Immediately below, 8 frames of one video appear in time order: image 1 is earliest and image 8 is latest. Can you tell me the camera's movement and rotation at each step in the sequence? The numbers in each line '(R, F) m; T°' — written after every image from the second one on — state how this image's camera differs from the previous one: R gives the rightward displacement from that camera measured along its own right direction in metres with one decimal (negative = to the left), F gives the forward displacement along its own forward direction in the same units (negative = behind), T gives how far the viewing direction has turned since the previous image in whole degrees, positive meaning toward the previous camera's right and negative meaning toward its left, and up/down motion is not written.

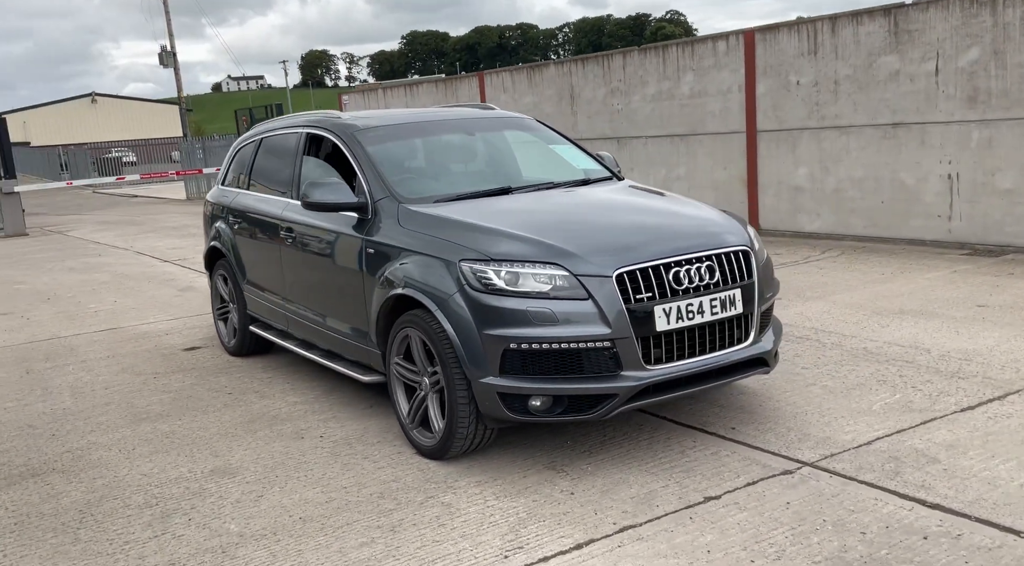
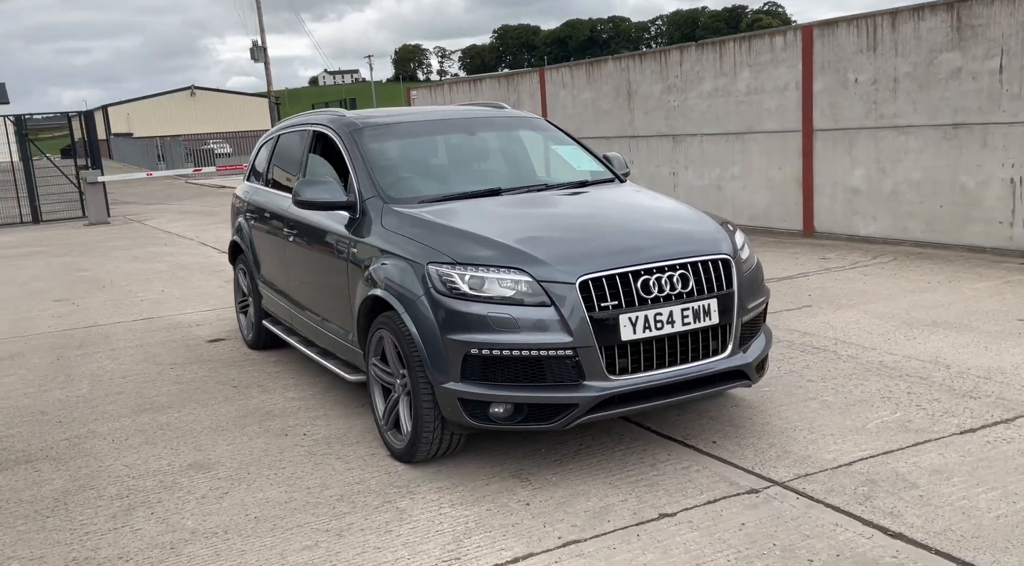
(+0.5, +0.1) m; -5°
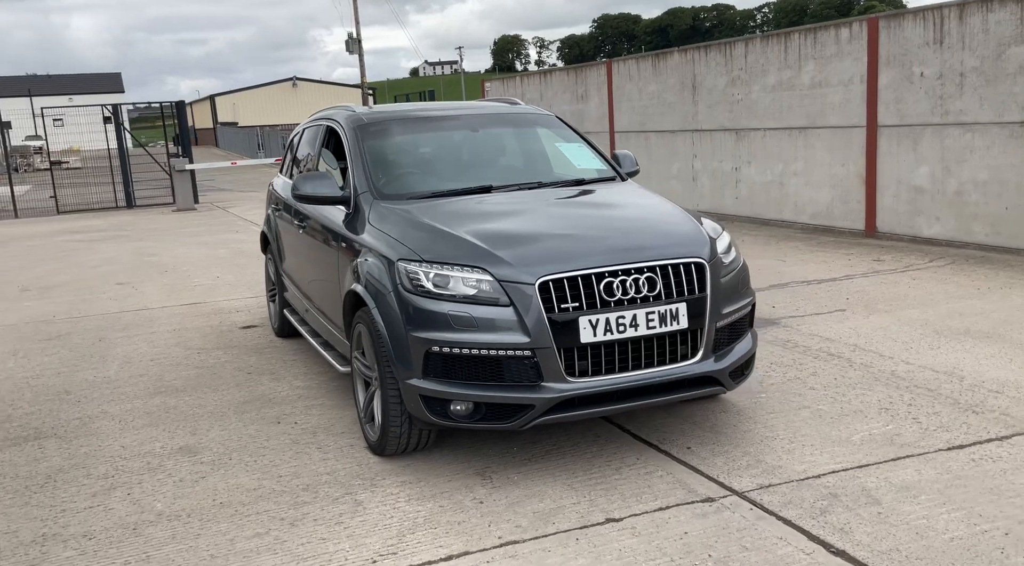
(+0.5, 0.0) m; -6°
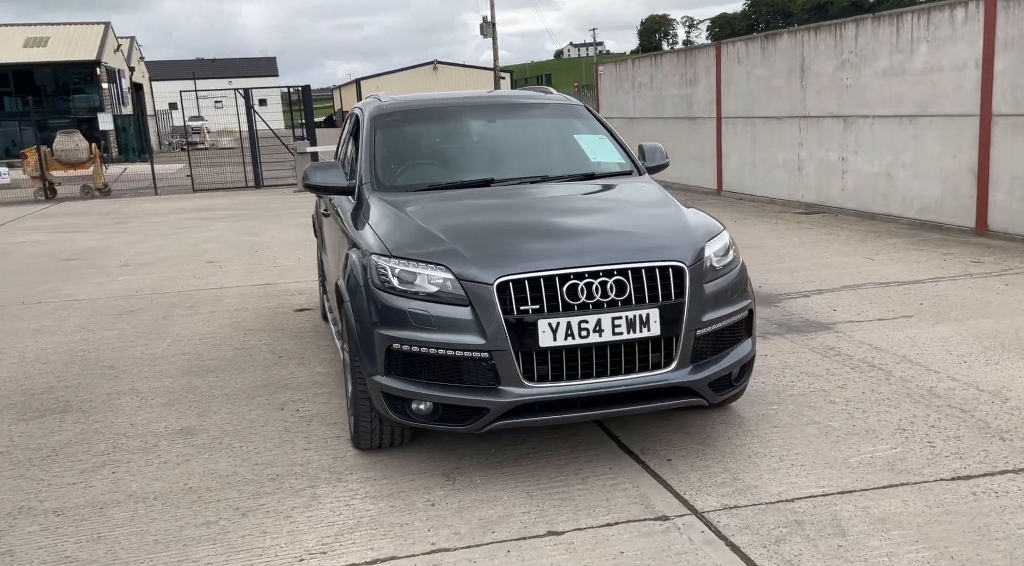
(+0.7, +0.2) m; -8°
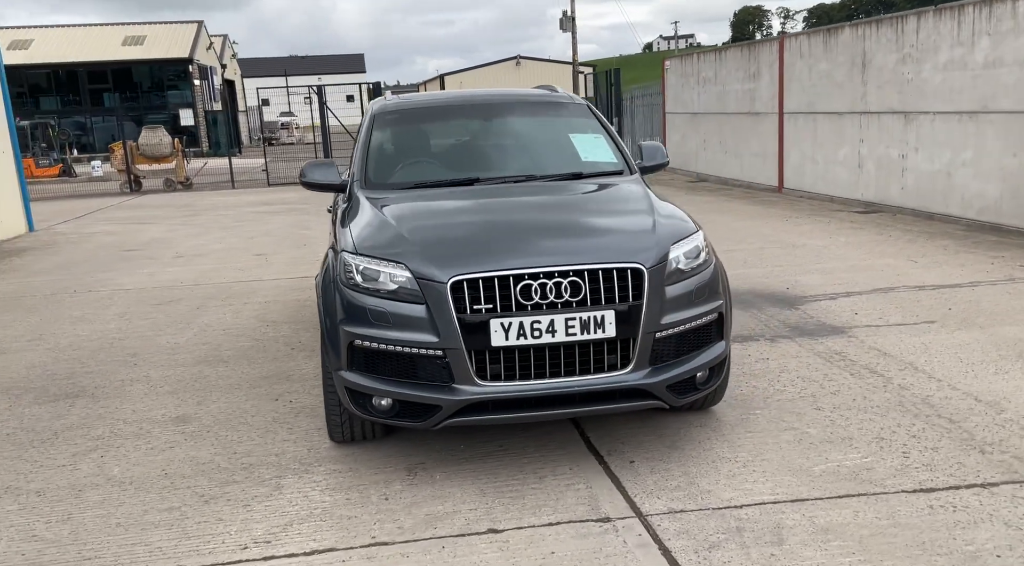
(+0.5, 0.0) m; -5°
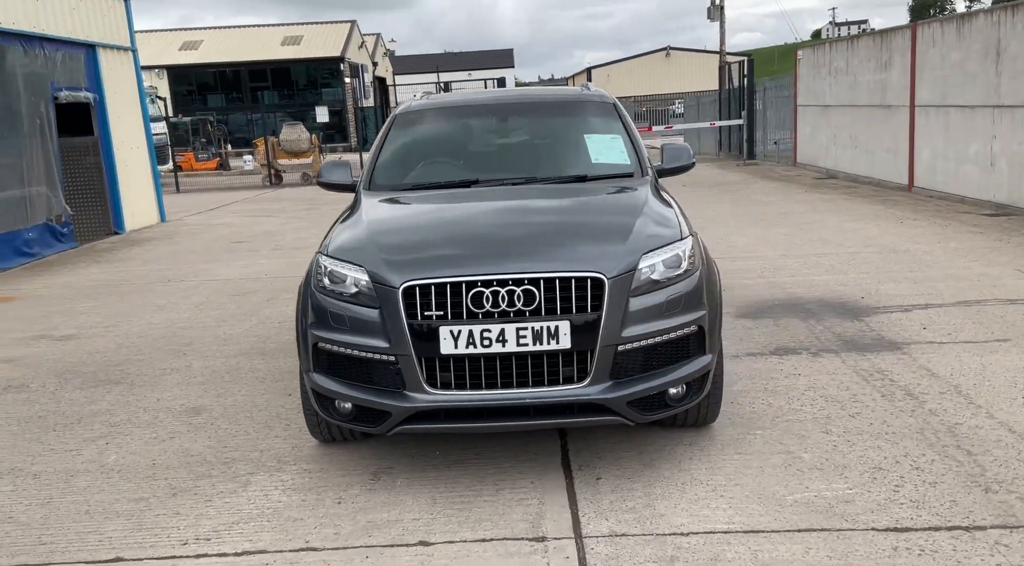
(+0.7, +0.1) m; -9°
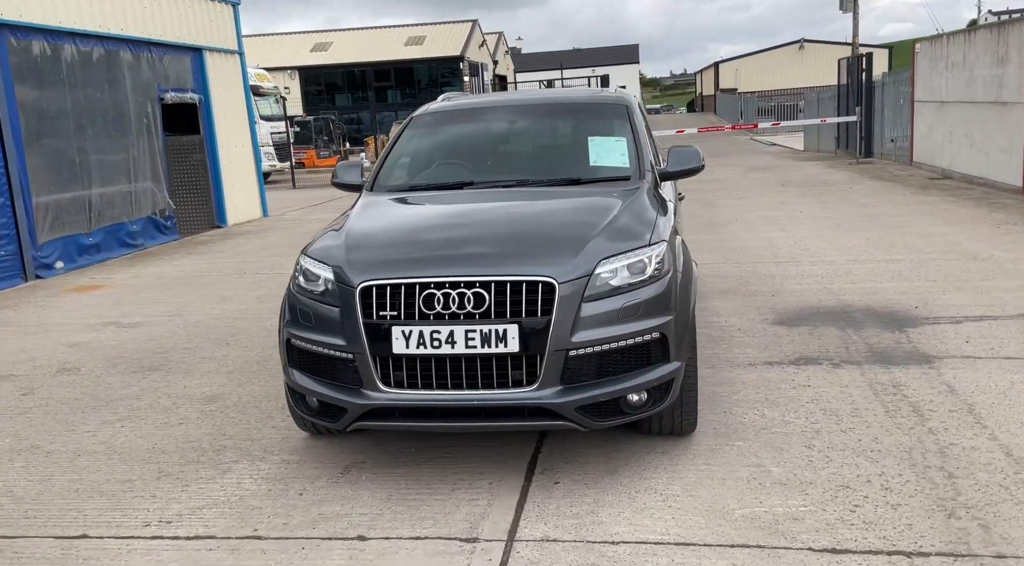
(+0.6, 0.0) m; -8°
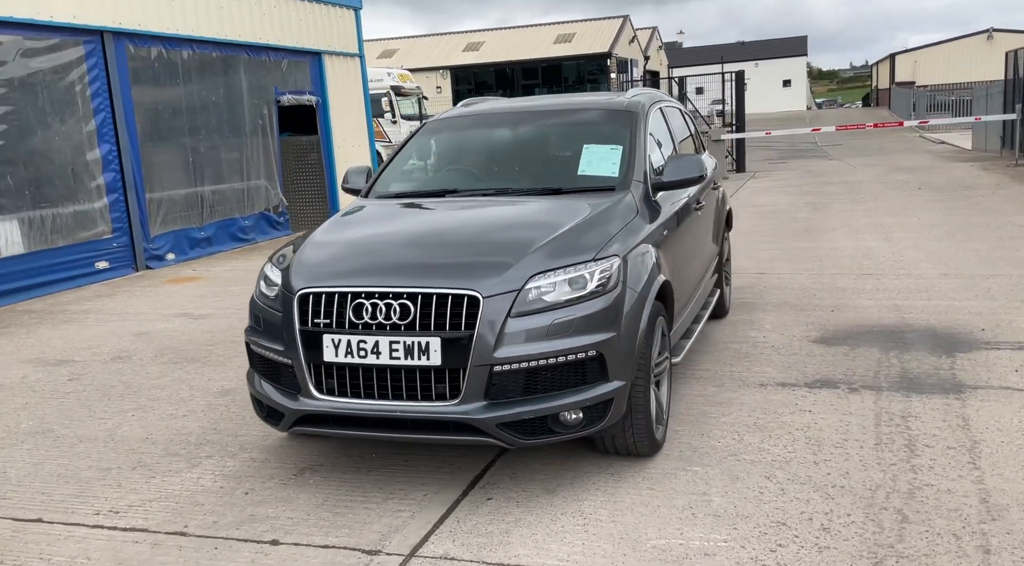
(+0.8, +0.1) m; -10°
